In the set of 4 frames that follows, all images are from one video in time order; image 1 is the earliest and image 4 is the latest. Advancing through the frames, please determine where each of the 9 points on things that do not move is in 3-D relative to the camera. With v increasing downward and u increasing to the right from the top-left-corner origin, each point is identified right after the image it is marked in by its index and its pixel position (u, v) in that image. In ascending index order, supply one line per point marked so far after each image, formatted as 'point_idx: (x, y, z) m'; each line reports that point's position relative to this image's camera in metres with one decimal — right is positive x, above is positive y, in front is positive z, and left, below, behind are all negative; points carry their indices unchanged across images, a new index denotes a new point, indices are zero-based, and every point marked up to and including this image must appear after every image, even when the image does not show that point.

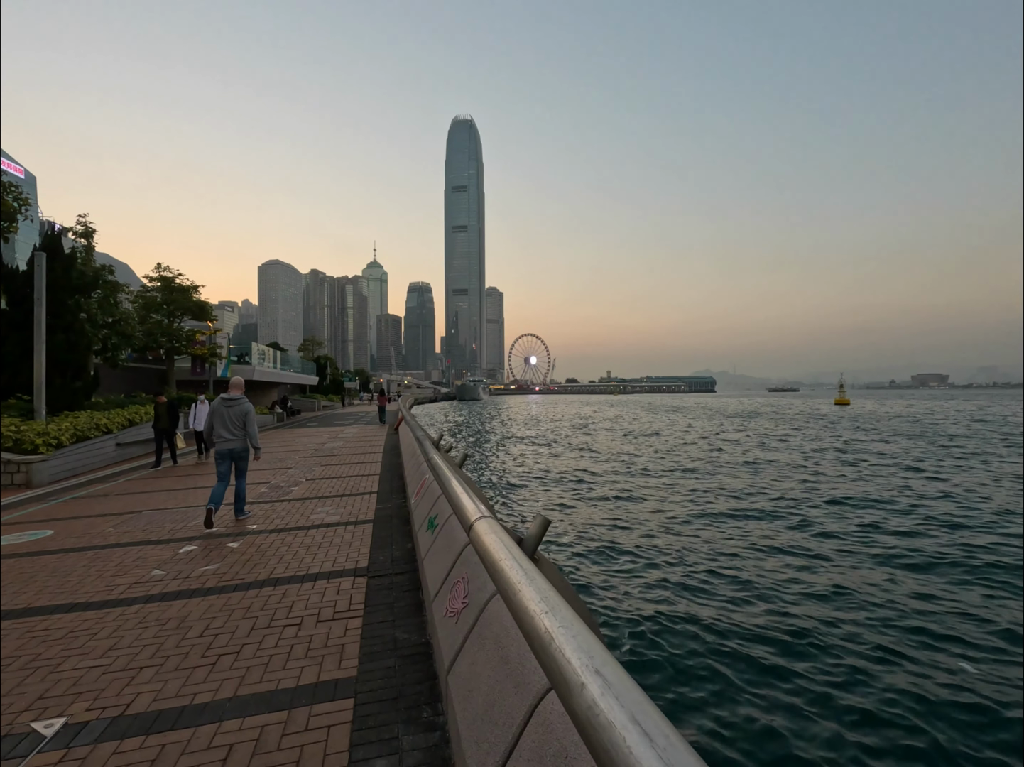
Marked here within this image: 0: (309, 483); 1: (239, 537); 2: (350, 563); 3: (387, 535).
0: (-4.2, -2.0, +10.9) m
1: (-3.5, -2.0, +6.8) m
2: (-1.7, -1.9, +5.6) m
3: (-1.5, -1.9, +6.5) m
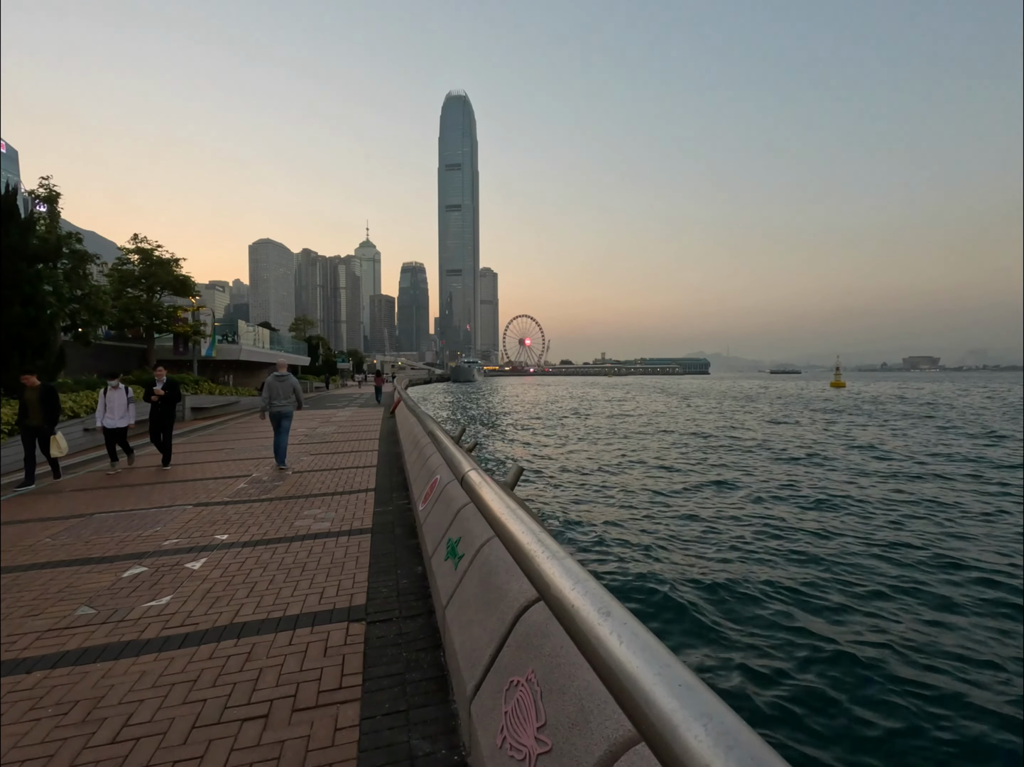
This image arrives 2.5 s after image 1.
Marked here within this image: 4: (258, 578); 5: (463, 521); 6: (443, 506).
0: (-3.9, -1.7, +9.5) m
1: (-3.1, -1.7, +5.4) m
2: (-1.3, -1.7, +4.2) m
3: (-1.2, -1.6, +5.2) m
4: (-2.3, -1.7, +4.7) m
5: (-0.4, -1.0, +3.9) m
6: (-0.6, -1.1, +4.8) m
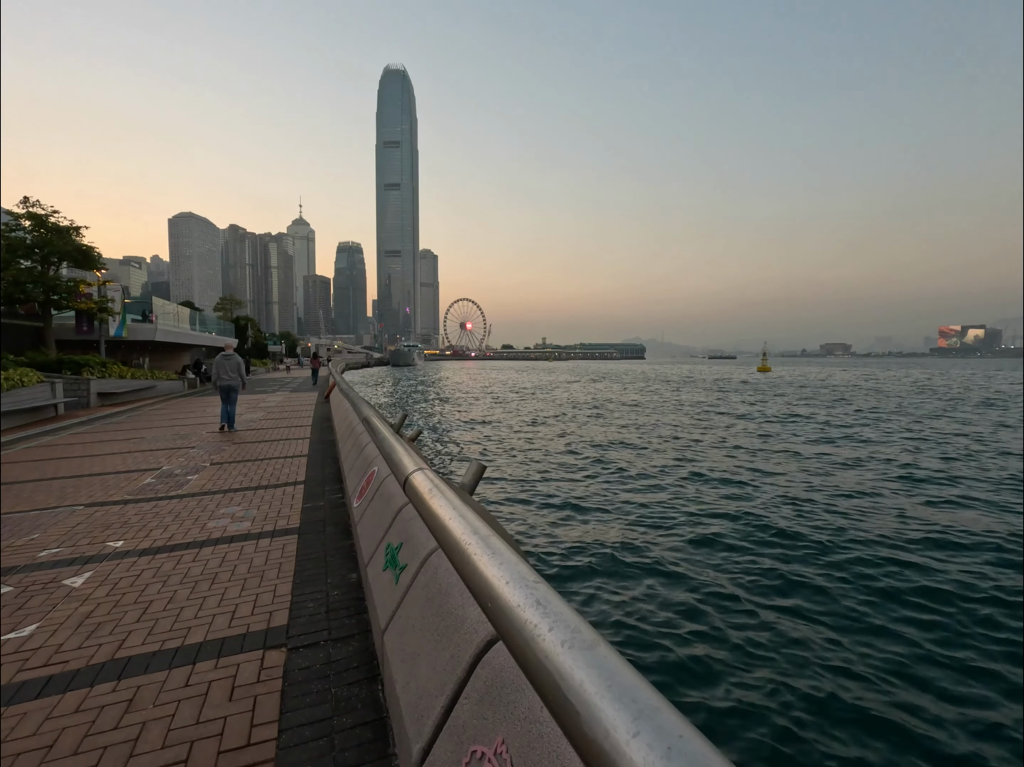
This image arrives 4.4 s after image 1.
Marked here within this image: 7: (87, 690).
0: (-4.8, -1.4, +8.5) m
1: (-3.6, -1.6, +4.5) m
2: (-1.7, -1.6, +3.5) m
3: (-1.6, -1.5, +4.5) m
4: (-2.6, -1.6, +4.0) m
5: (-0.7, -0.9, +3.3) m
6: (-1.0, -0.9, +4.1) m
7: (-2.3, -1.6, +2.8) m
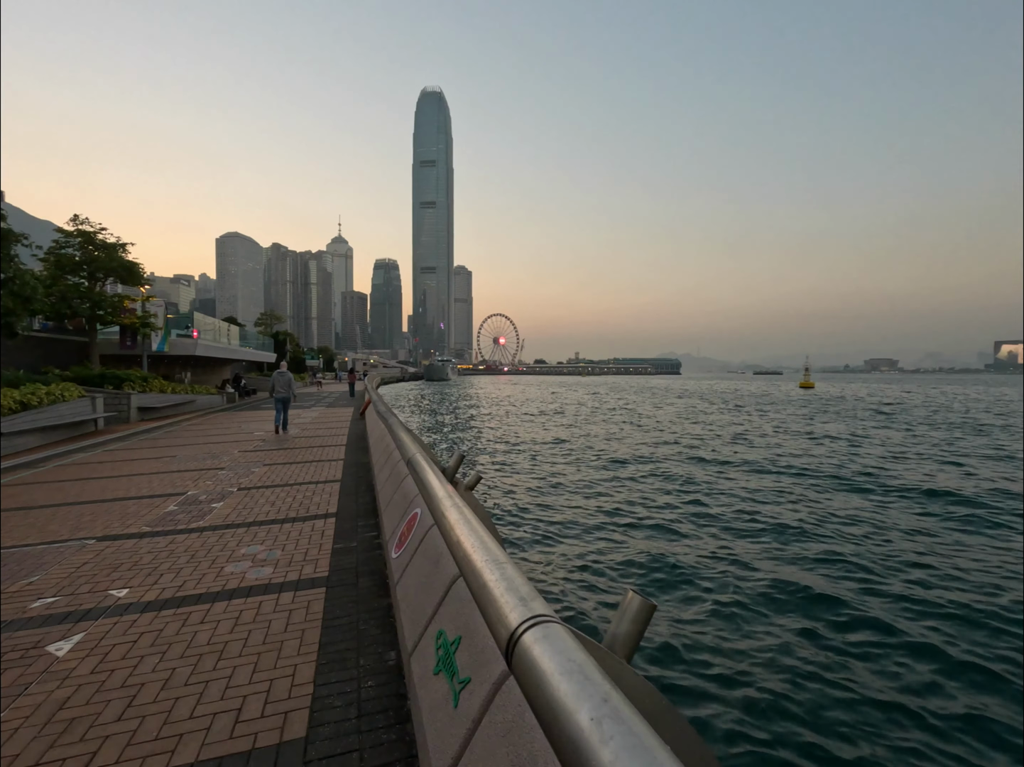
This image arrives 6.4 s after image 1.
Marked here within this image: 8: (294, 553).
0: (-4.0, -1.6, +7.9) m
1: (-3.1, -1.7, +3.8) m
2: (-1.2, -1.7, +2.7) m
3: (-1.1, -1.7, +3.6) m
4: (-2.2, -1.7, +3.2) m
5: (-0.2, -1.0, +2.5) m
6: (-0.5, -1.1, +3.3) m
7: (-1.8, -1.8, +2.0) m
8: (-2.1, -1.6, +5.1) m
